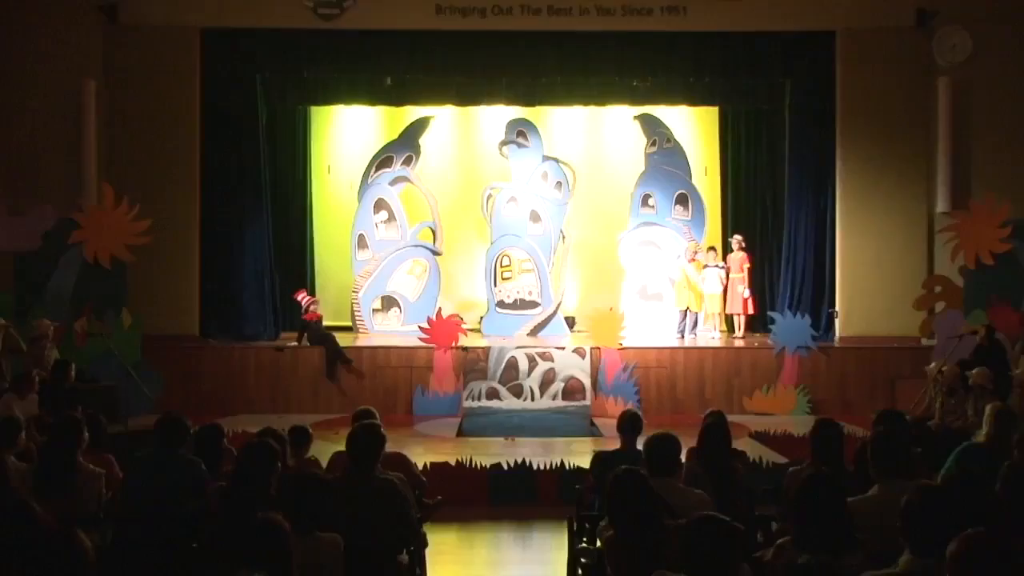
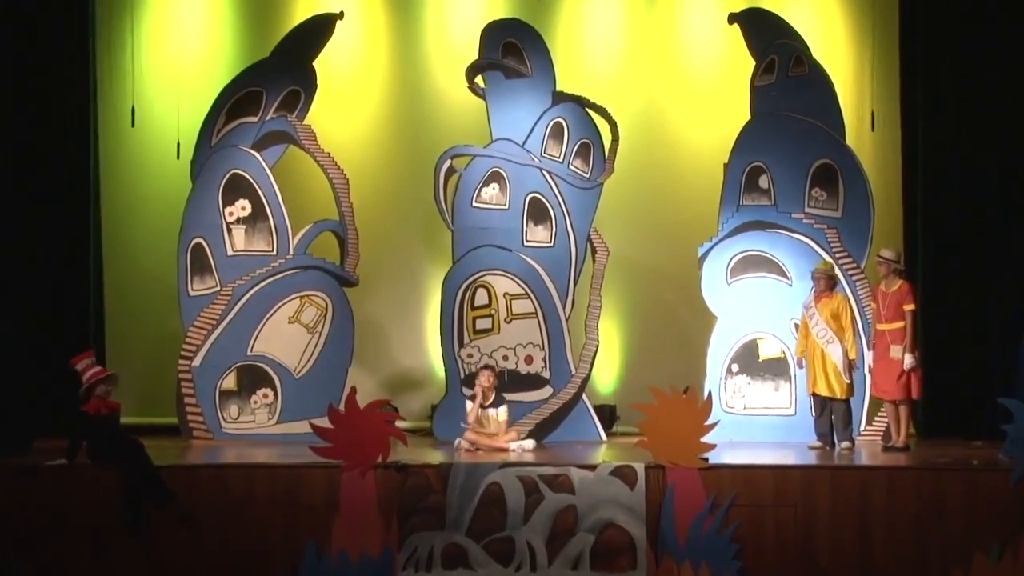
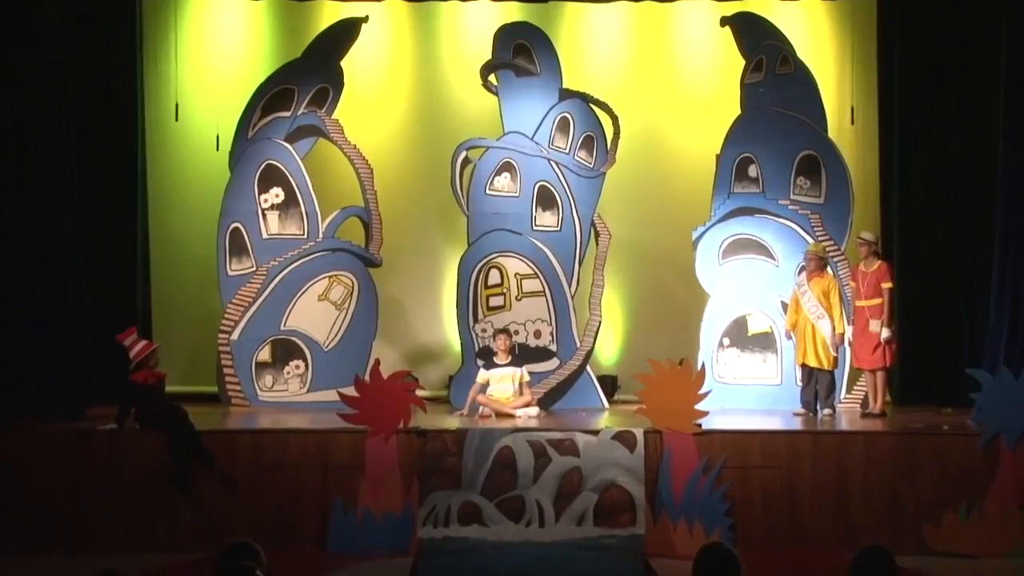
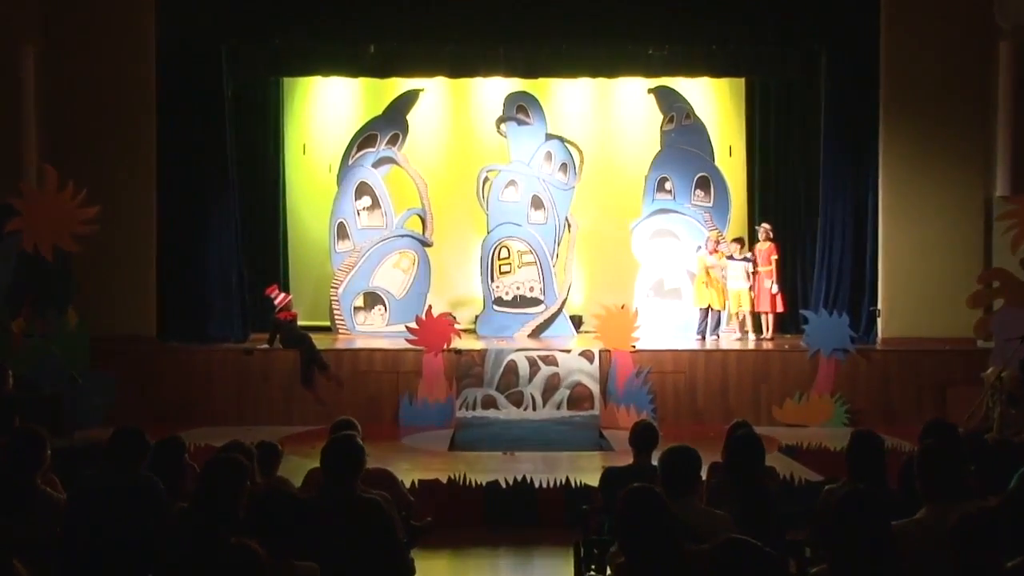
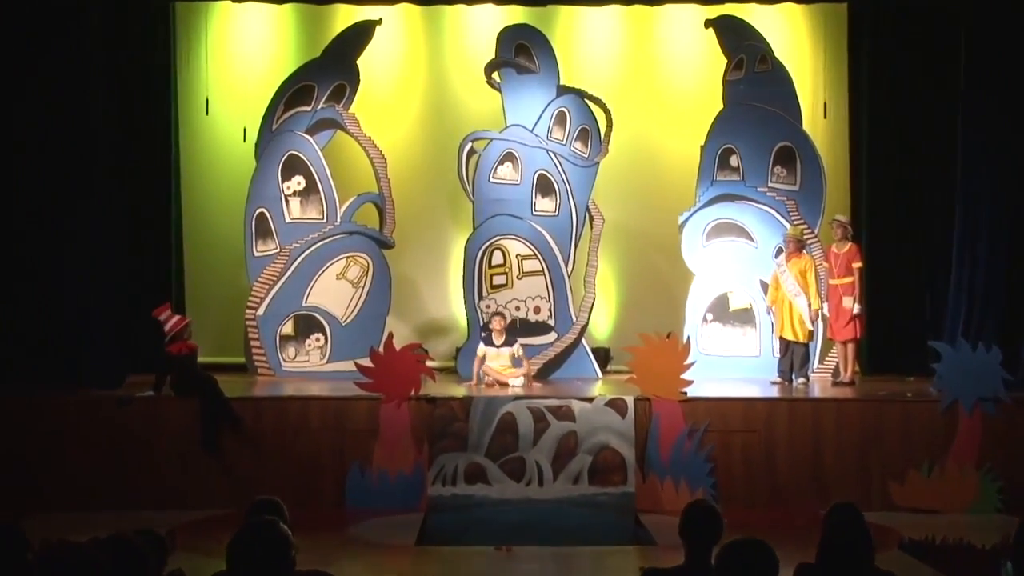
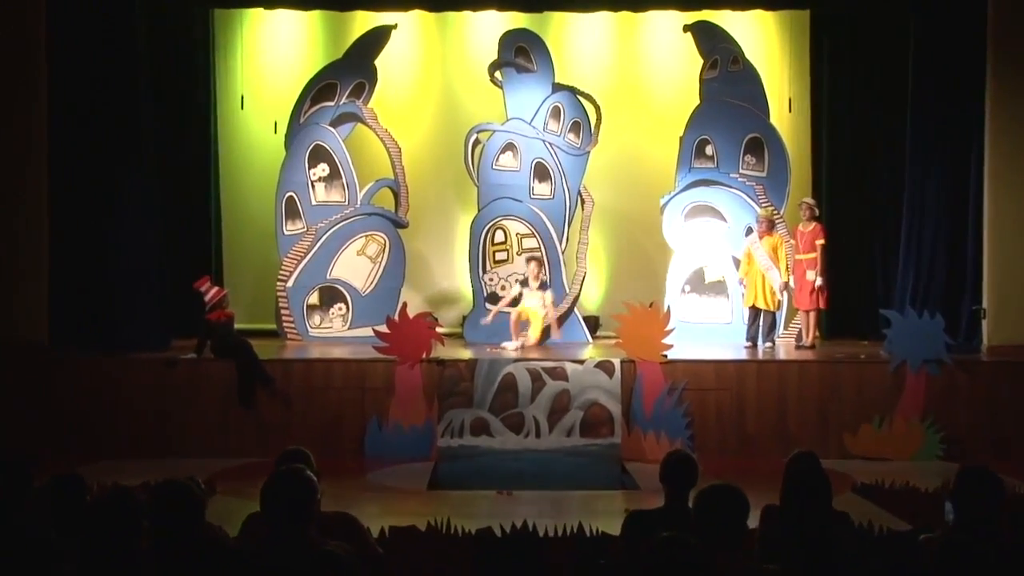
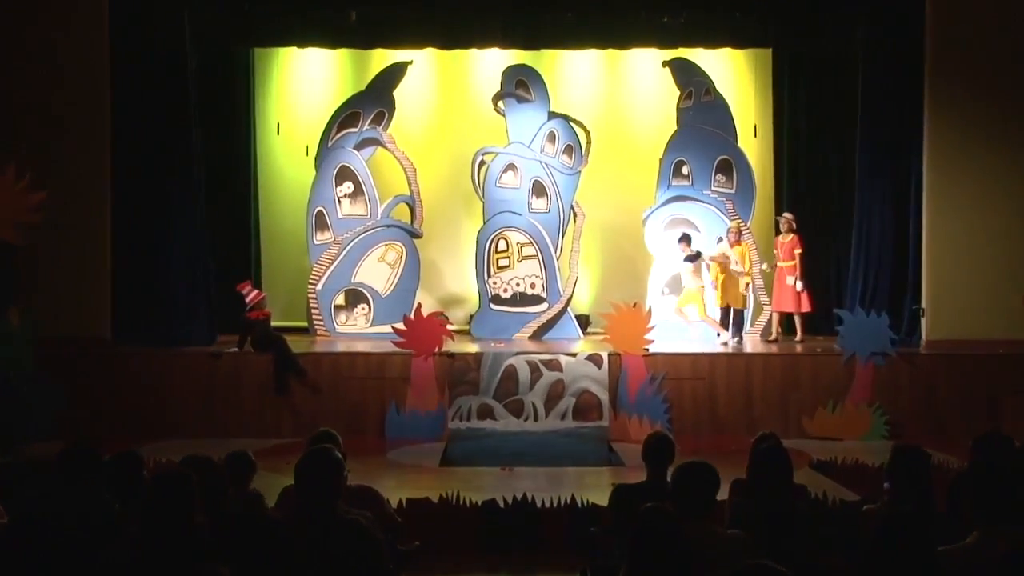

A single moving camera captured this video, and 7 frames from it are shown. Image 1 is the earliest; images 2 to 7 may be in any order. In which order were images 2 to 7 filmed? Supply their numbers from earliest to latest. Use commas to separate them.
4, 7, 6, 5, 3, 2
